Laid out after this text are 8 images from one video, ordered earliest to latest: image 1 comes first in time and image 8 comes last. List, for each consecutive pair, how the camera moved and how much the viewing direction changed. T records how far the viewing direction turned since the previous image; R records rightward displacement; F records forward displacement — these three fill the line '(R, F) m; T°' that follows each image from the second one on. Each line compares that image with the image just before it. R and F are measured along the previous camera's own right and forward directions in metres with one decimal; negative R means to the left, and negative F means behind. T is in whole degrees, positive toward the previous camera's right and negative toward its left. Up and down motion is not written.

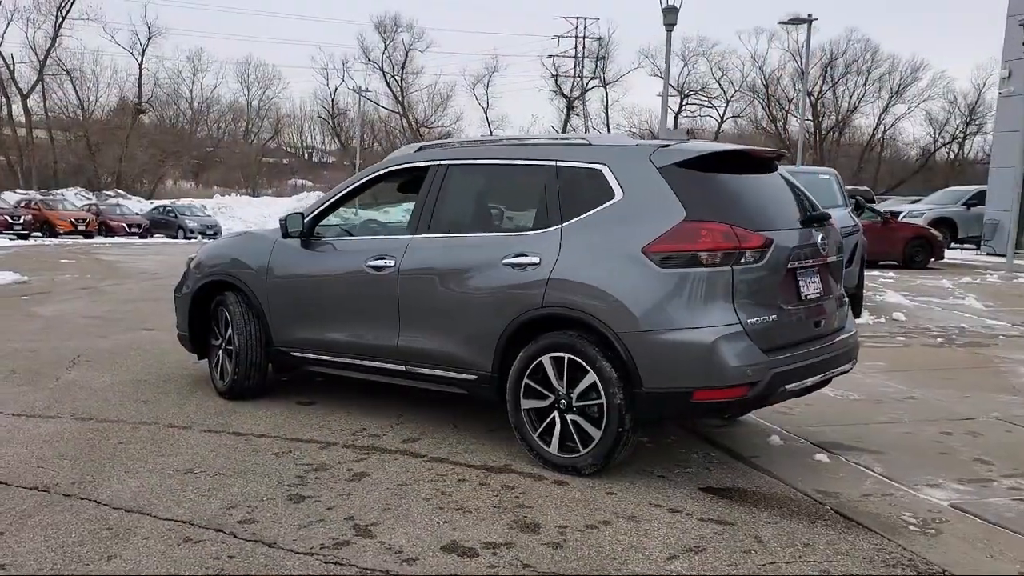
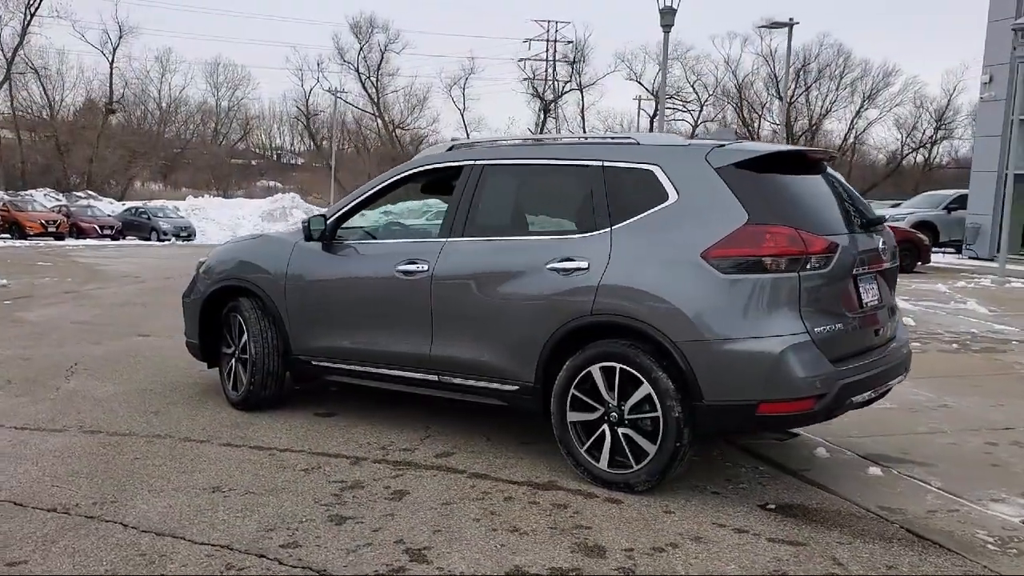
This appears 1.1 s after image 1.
(-0.3, +0.2) m; +2°
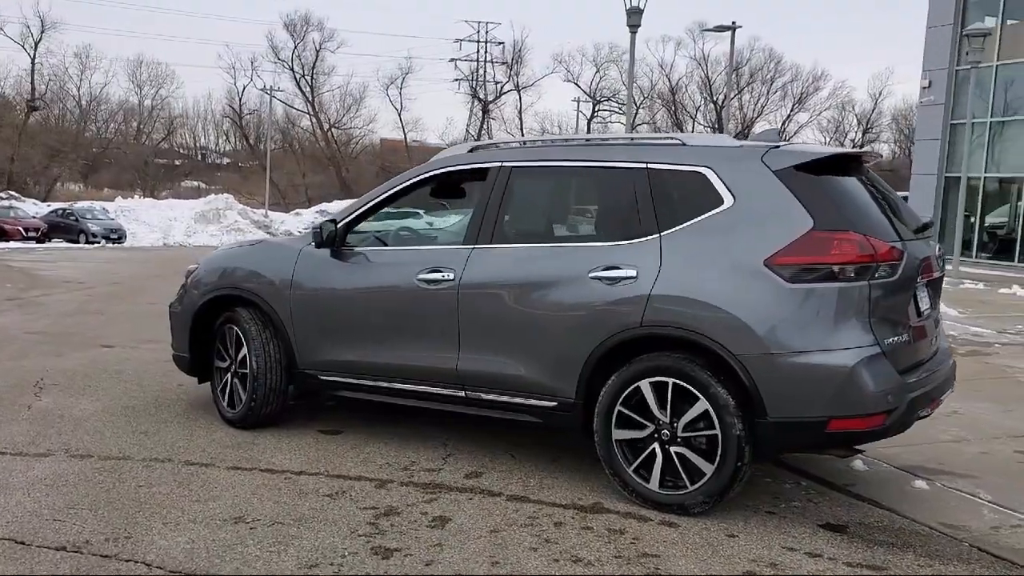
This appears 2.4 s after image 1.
(-0.5, +0.3) m; +4°
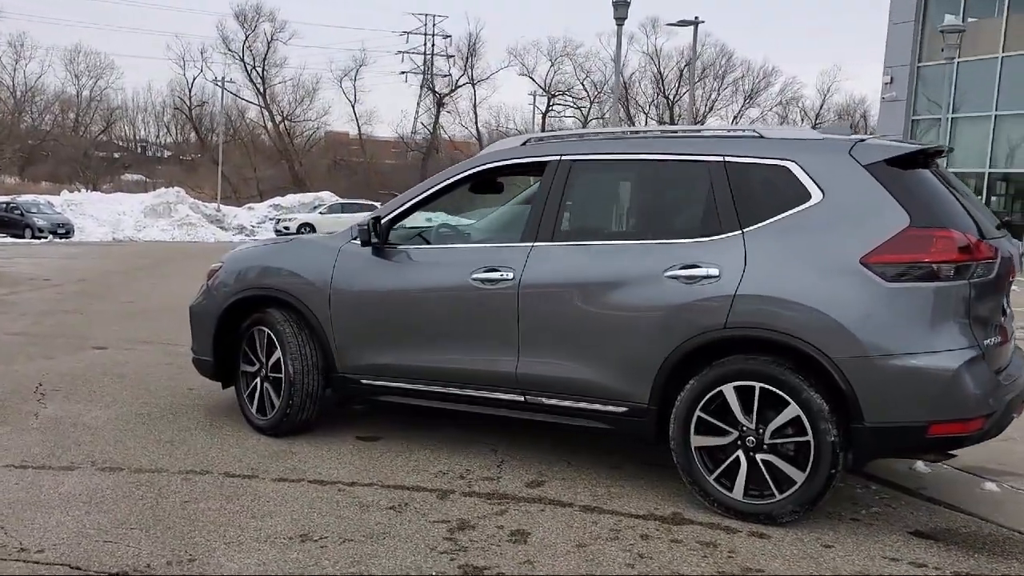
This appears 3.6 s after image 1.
(-0.5, +0.2) m; +3°
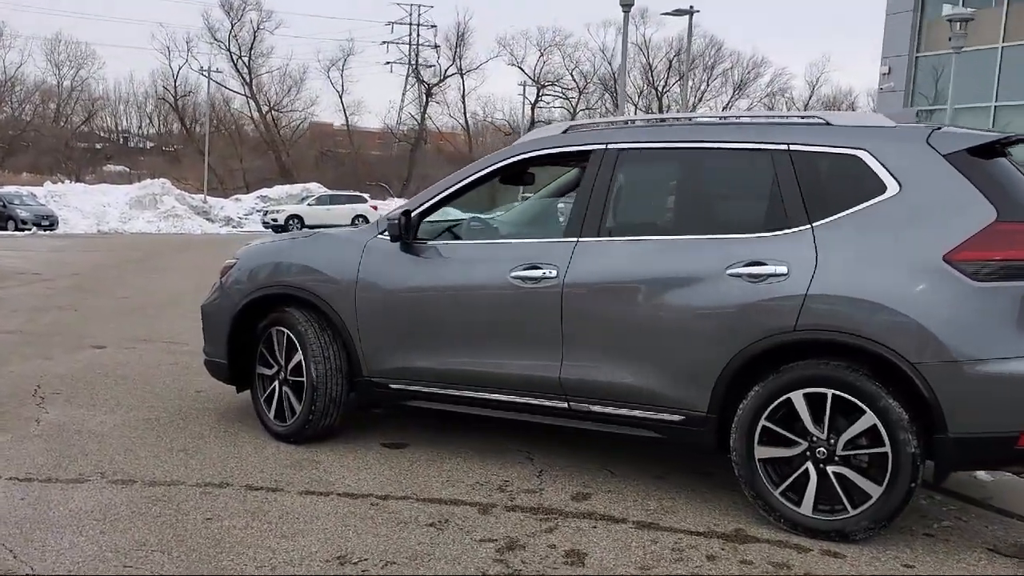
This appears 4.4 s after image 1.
(-0.2, +0.3) m; +1°
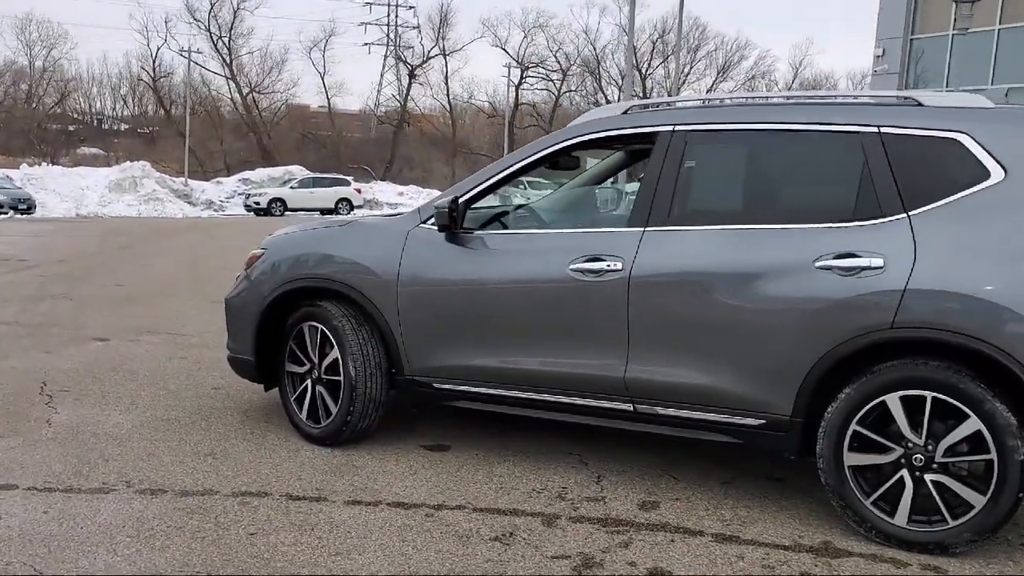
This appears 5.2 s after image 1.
(-0.3, +0.3) m; +1°
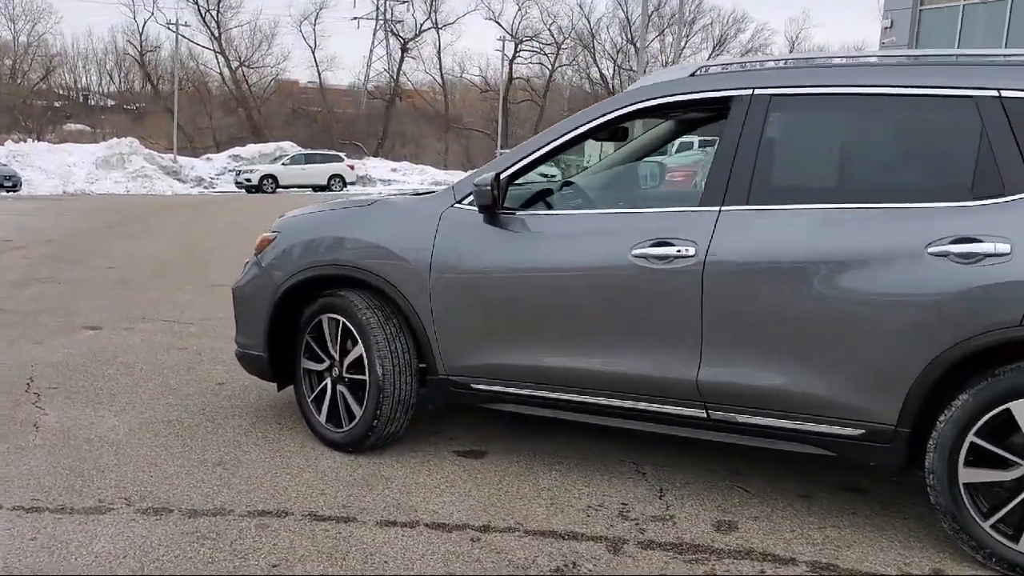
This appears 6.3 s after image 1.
(-0.2, +0.5) m; +1°
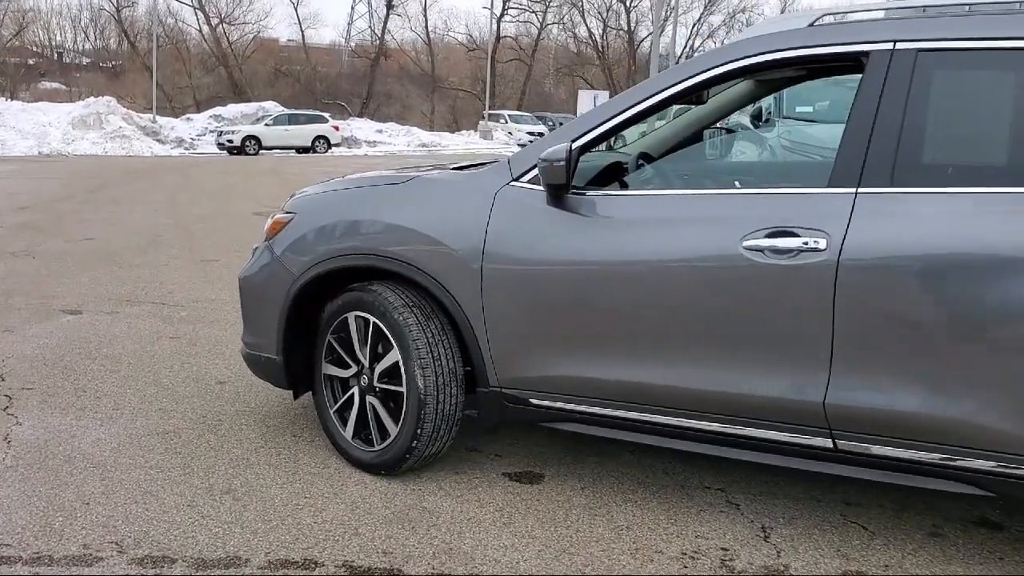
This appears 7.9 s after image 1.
(-0.3, +0.6) m; +1°
